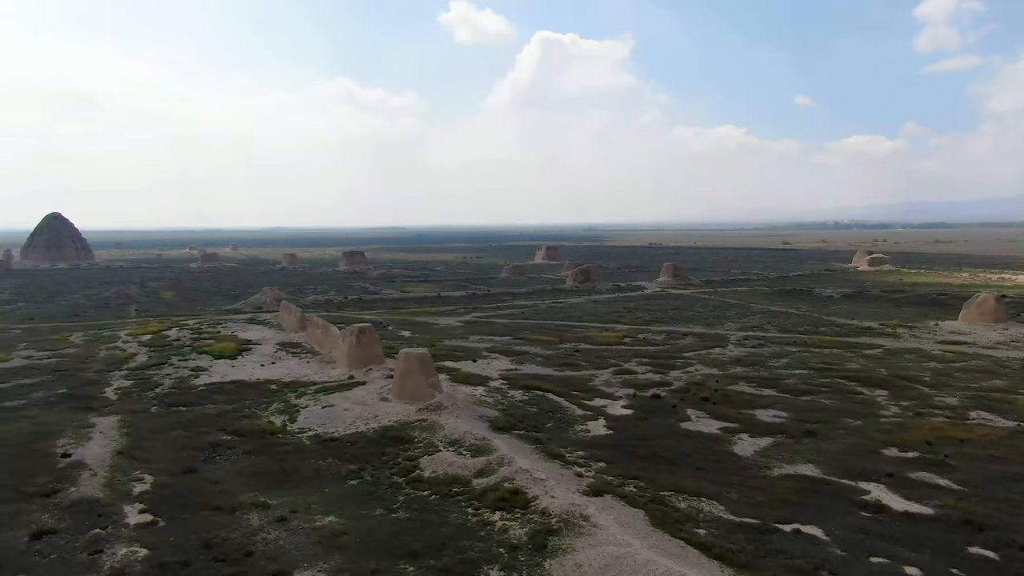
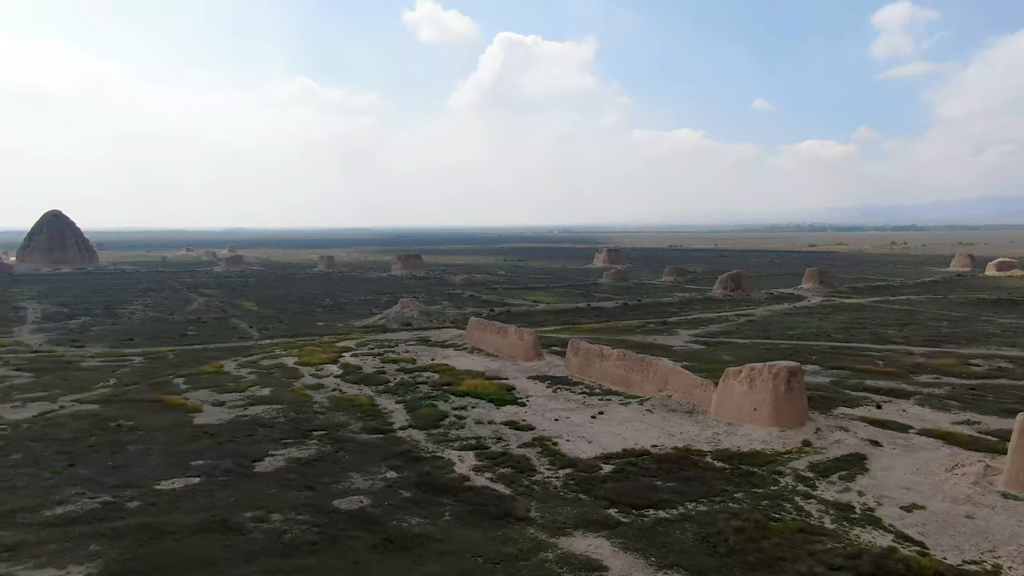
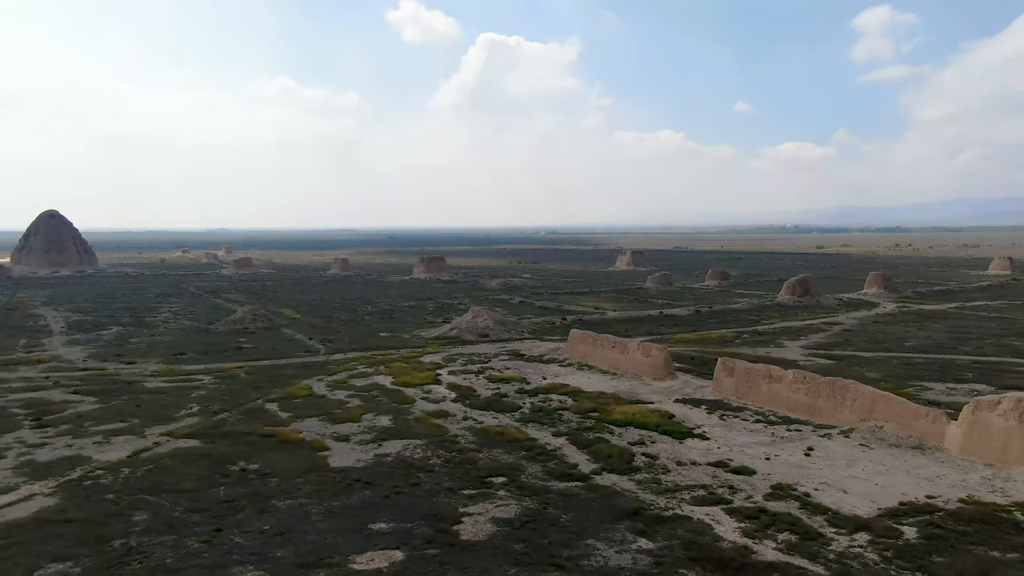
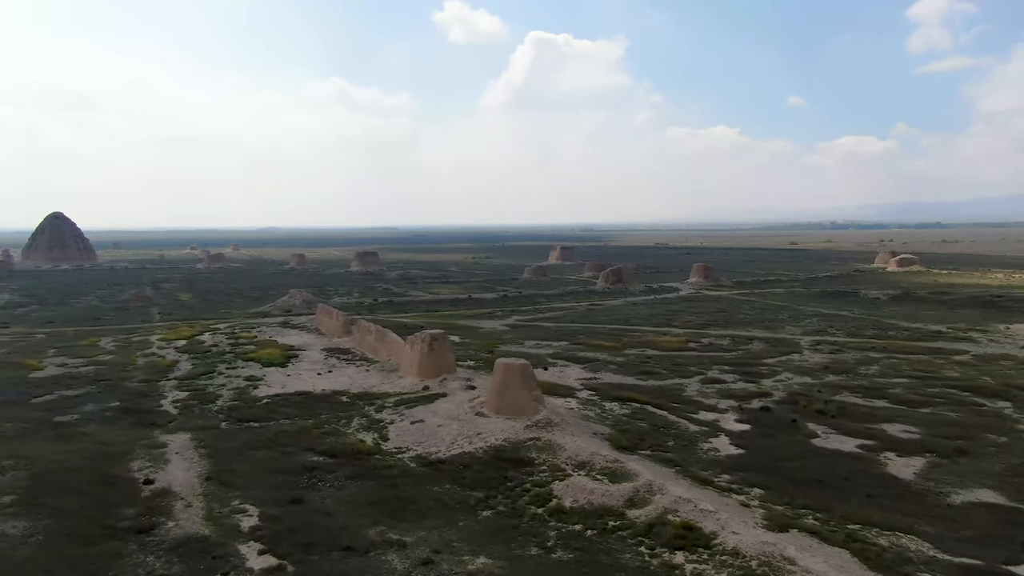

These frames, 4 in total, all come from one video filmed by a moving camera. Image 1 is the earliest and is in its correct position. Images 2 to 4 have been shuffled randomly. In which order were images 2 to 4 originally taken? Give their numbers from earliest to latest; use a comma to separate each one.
4, 2, 3
